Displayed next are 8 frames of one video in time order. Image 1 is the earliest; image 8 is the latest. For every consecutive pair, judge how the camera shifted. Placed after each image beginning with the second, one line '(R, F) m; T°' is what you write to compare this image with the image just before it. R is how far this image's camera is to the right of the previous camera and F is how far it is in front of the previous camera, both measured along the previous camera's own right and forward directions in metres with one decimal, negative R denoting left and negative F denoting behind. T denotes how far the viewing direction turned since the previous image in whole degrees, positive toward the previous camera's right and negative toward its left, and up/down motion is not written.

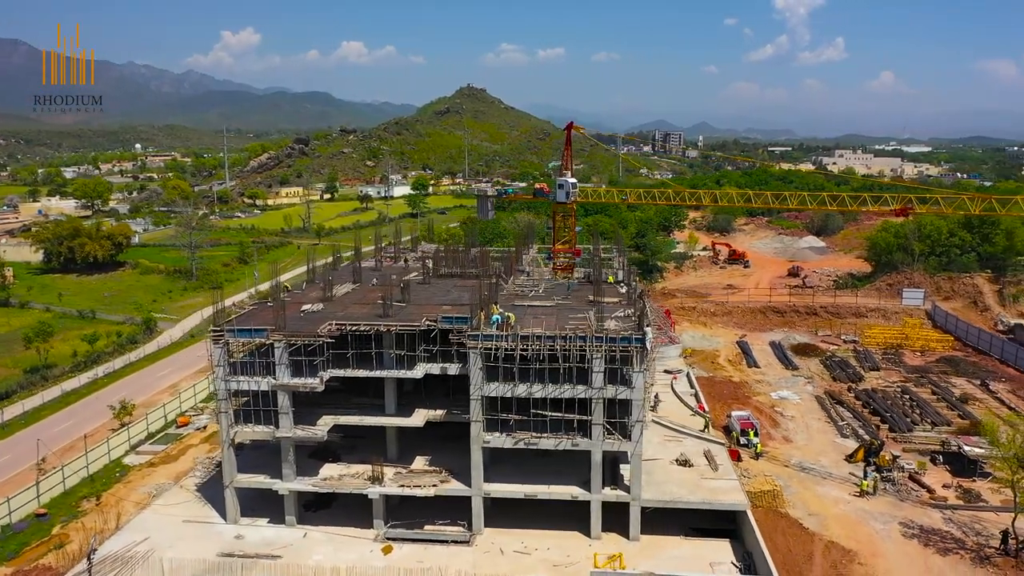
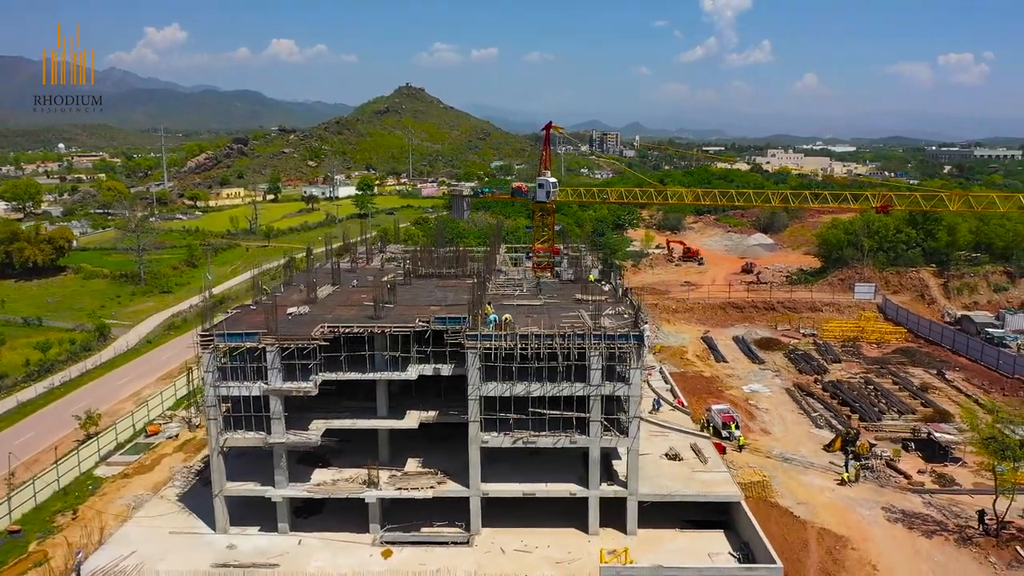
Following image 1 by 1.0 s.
(-2.3, 0.0) m; +4°
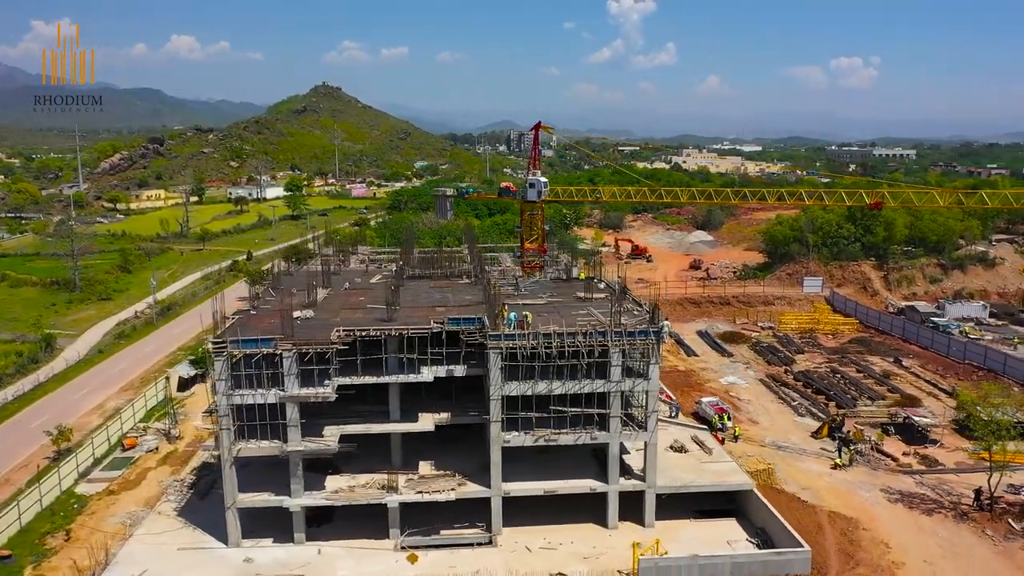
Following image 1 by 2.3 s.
(-4.1, +0.1) m; +6°
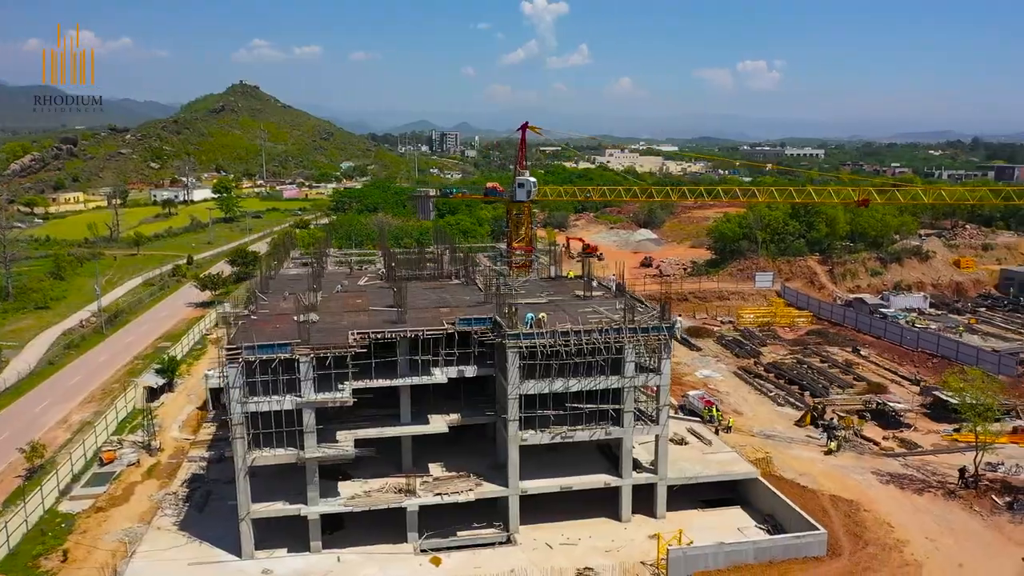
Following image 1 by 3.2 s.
(-3.7, 0.0) m; +6°
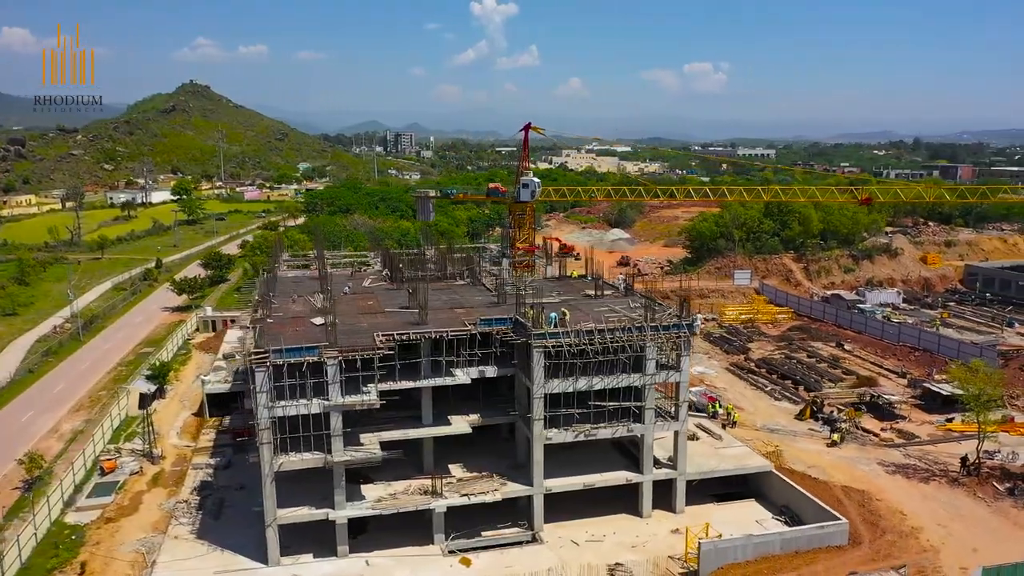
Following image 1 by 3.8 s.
(-2.8, -0.1) m; +3°
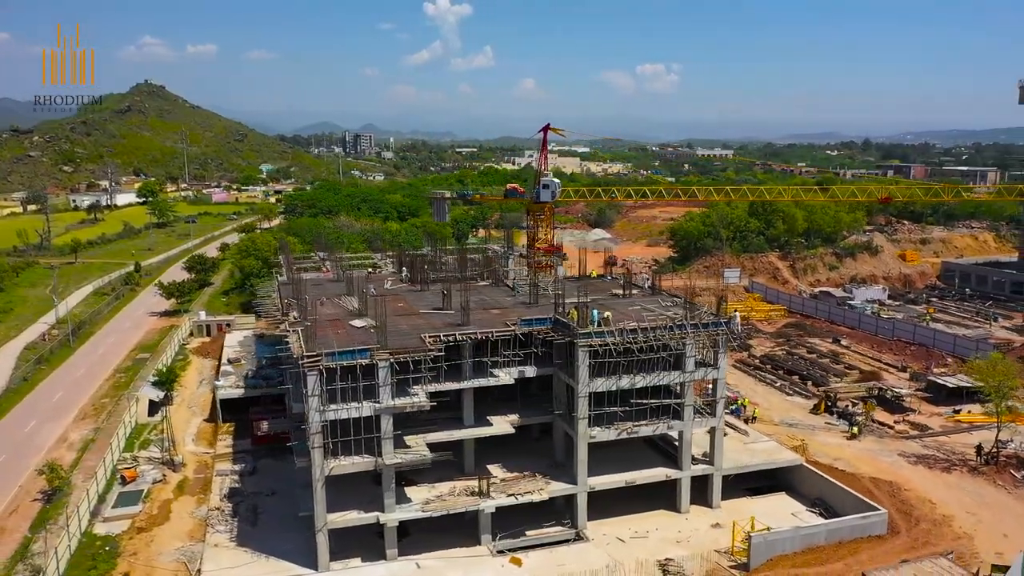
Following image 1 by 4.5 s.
(-3.4, 0.0) m; +3°
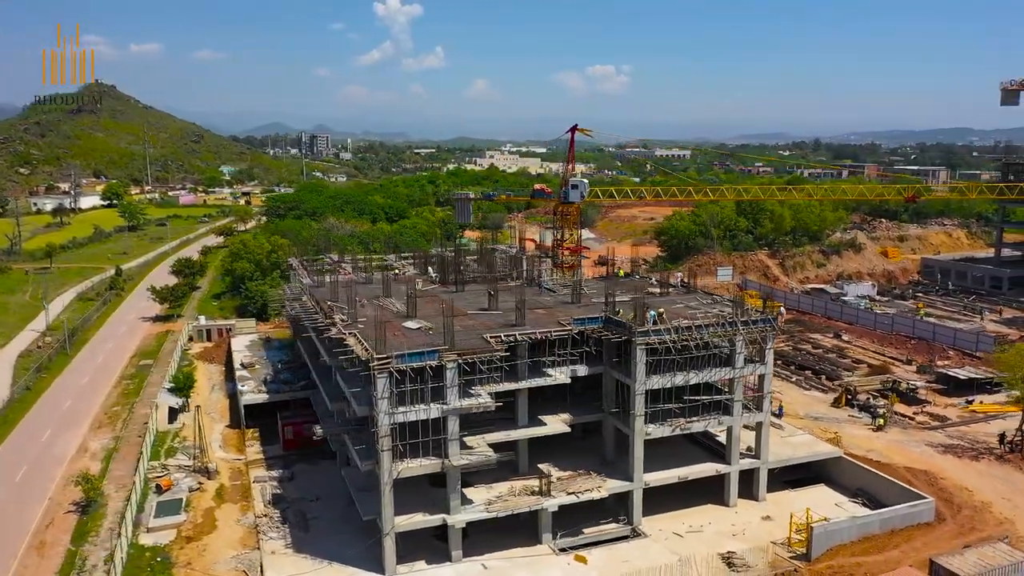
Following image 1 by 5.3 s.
(-4.1, 0.0) m; +3°
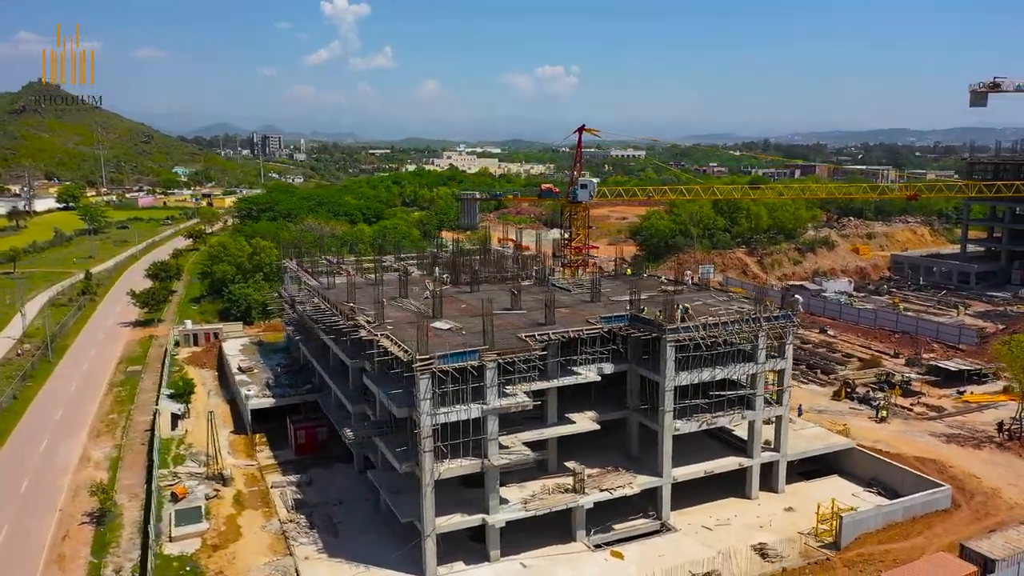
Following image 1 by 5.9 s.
(-3.1, 0.0) m; +3°
